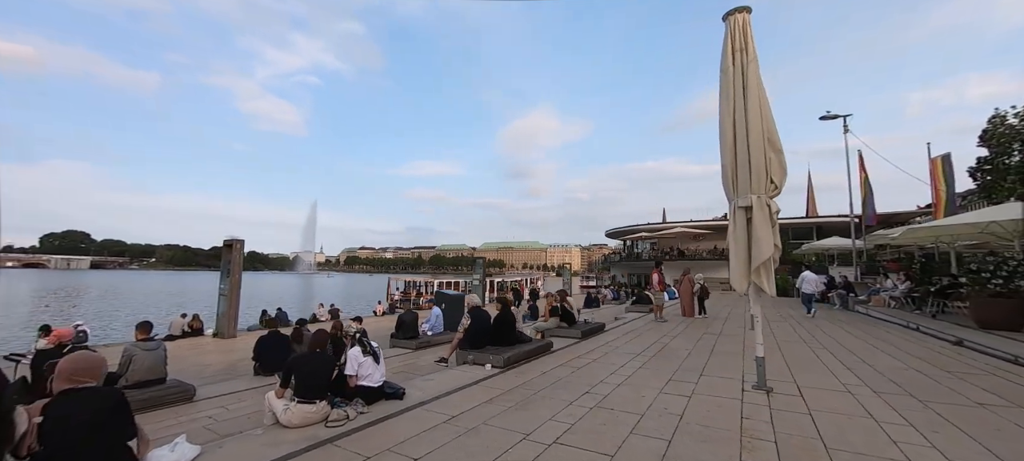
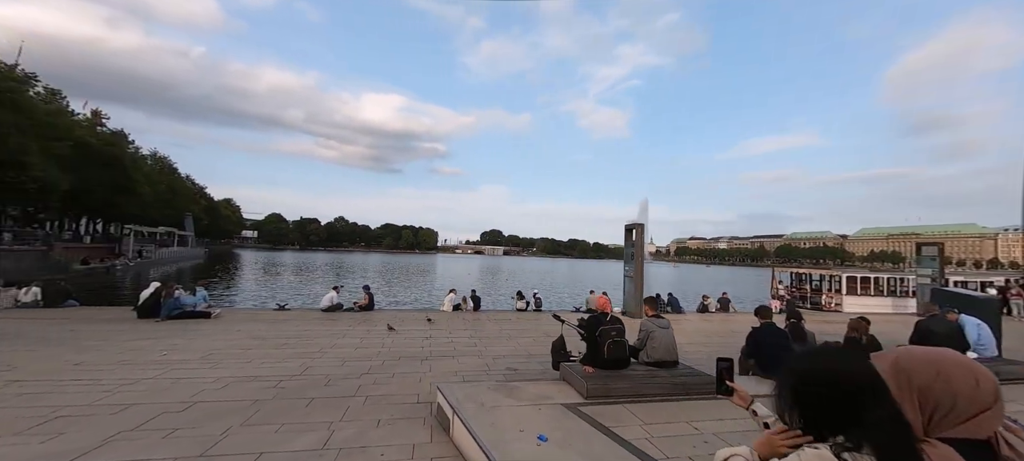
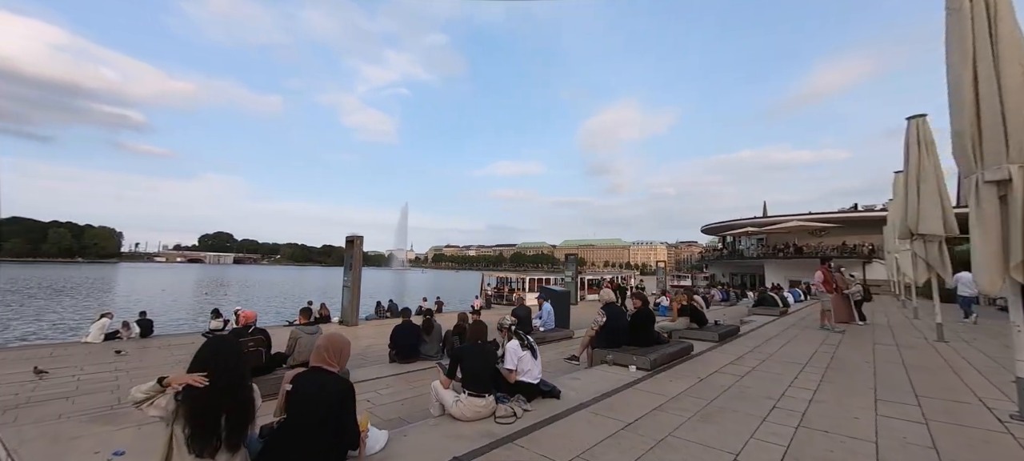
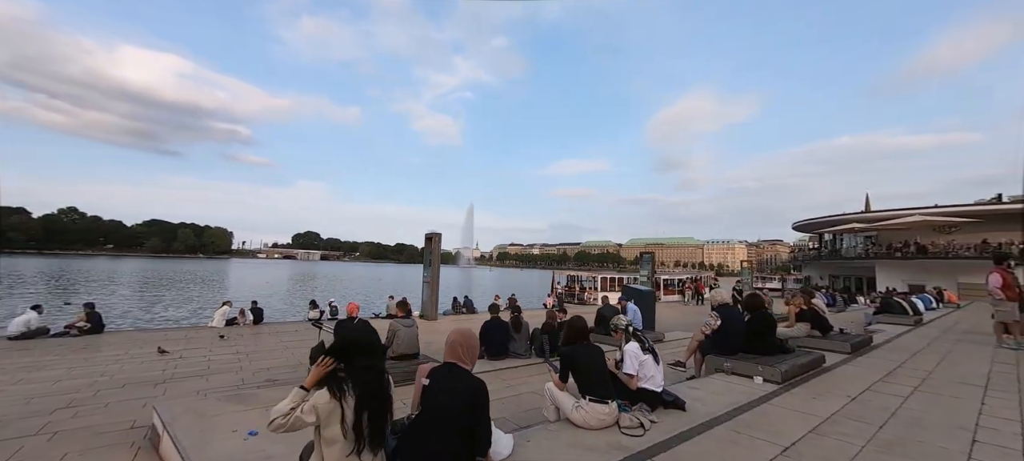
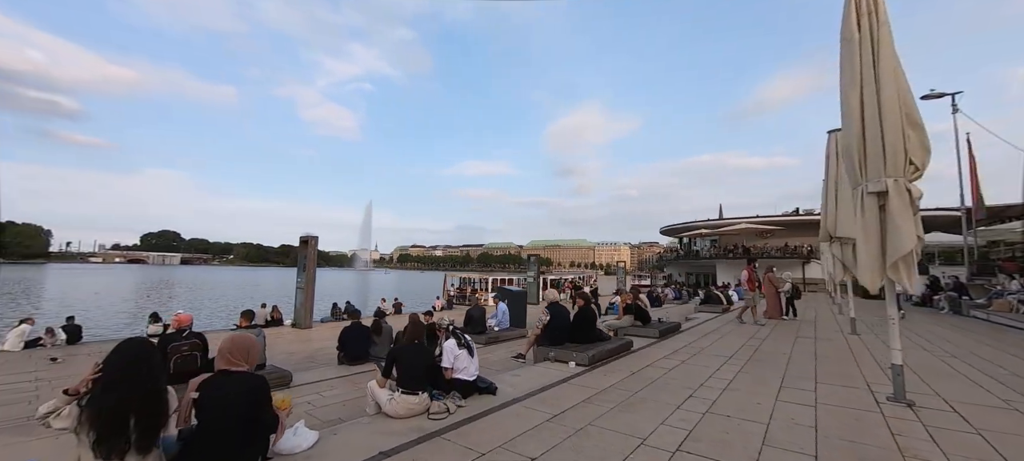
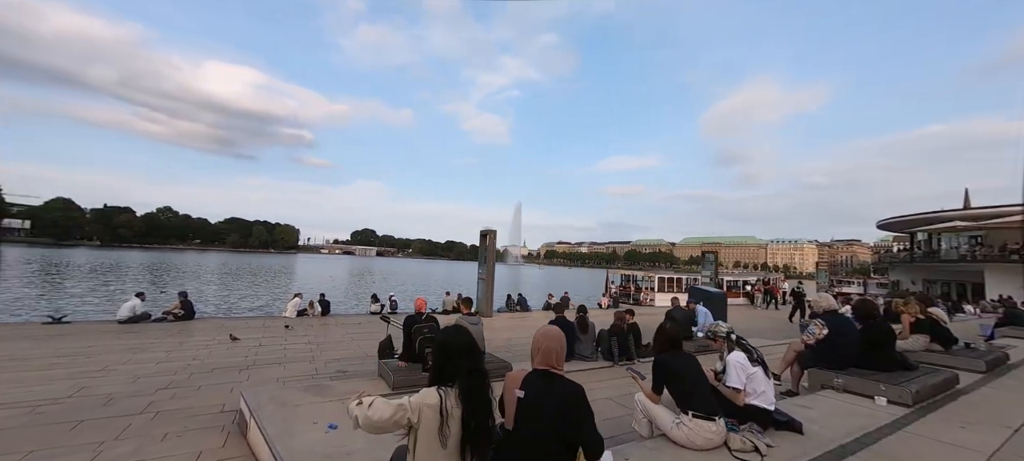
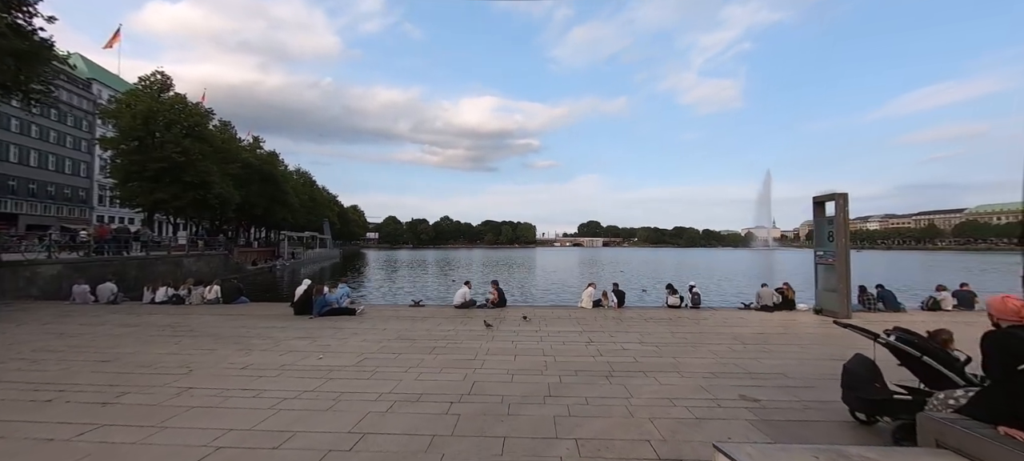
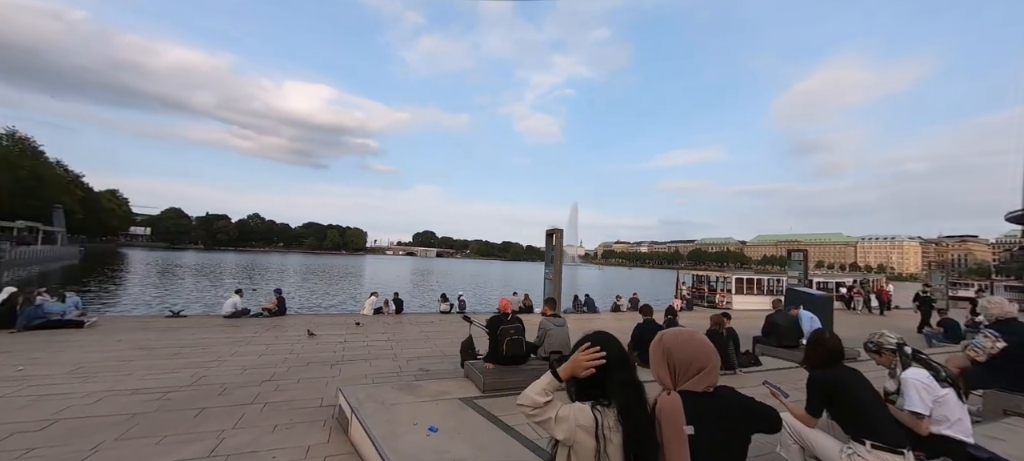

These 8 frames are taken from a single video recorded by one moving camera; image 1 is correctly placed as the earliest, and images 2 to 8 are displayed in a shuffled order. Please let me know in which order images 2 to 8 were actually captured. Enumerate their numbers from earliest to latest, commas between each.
5, 3, 4, 6, 8, 2, 7
